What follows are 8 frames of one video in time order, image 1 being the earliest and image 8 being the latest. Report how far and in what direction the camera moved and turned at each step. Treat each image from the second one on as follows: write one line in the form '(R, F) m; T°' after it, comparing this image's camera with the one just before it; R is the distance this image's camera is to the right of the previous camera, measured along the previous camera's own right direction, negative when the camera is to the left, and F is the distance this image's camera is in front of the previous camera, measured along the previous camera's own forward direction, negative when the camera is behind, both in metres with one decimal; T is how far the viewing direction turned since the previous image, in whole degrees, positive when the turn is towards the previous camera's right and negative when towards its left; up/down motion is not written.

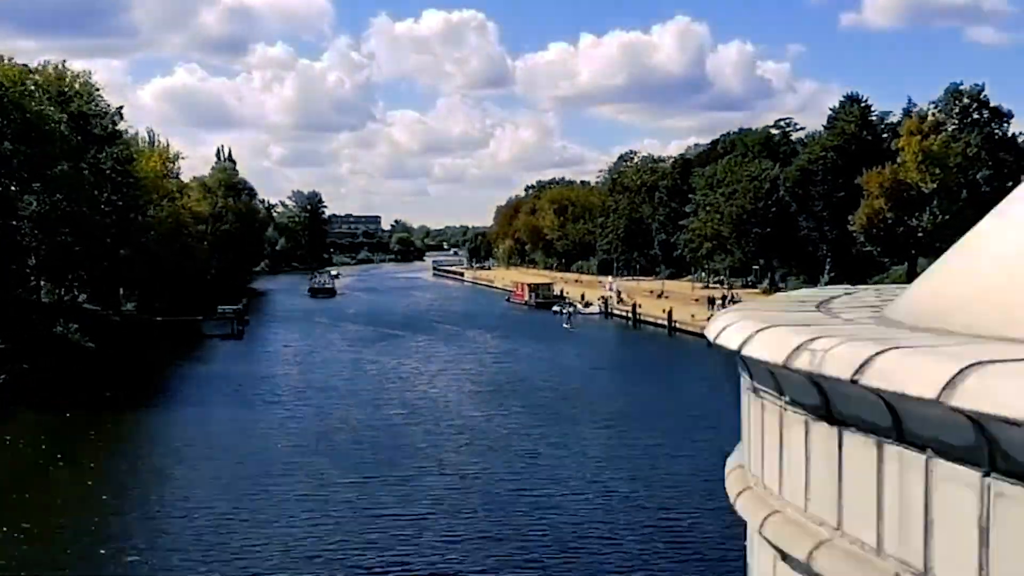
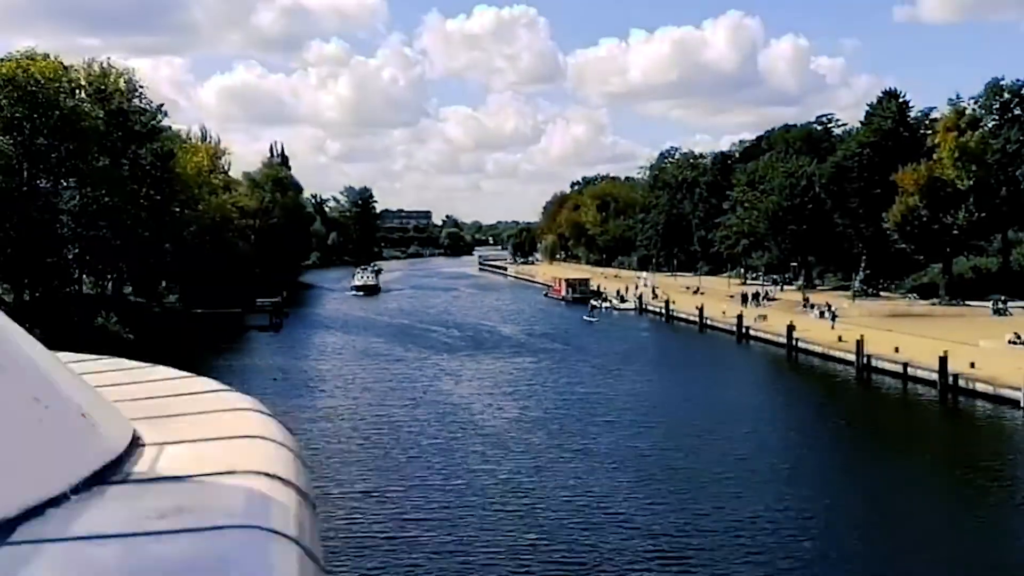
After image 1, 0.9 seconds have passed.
(+1.6, -0.5) m; -3°
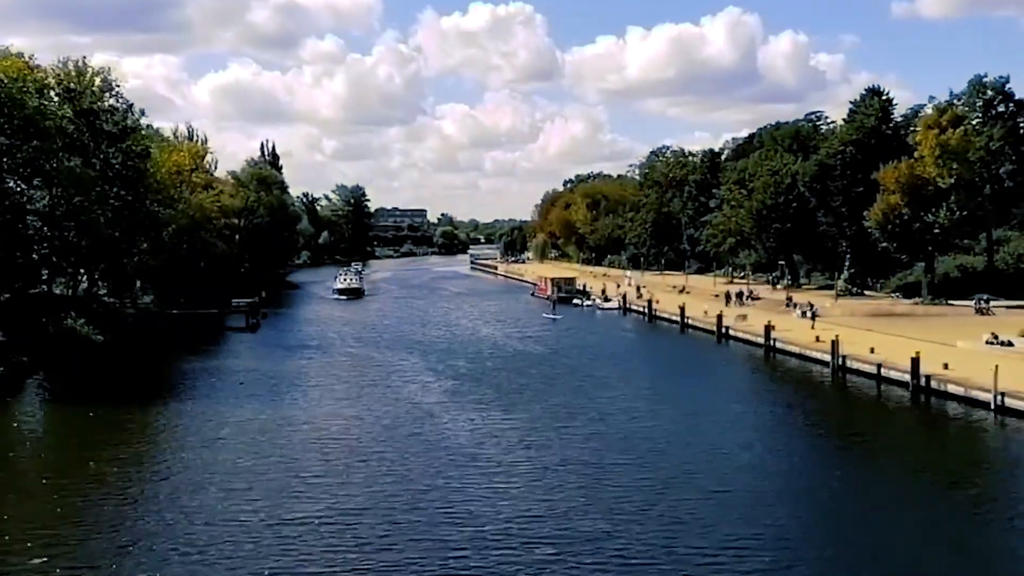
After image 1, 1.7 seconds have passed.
(+1.7, +0.8) m; 0°
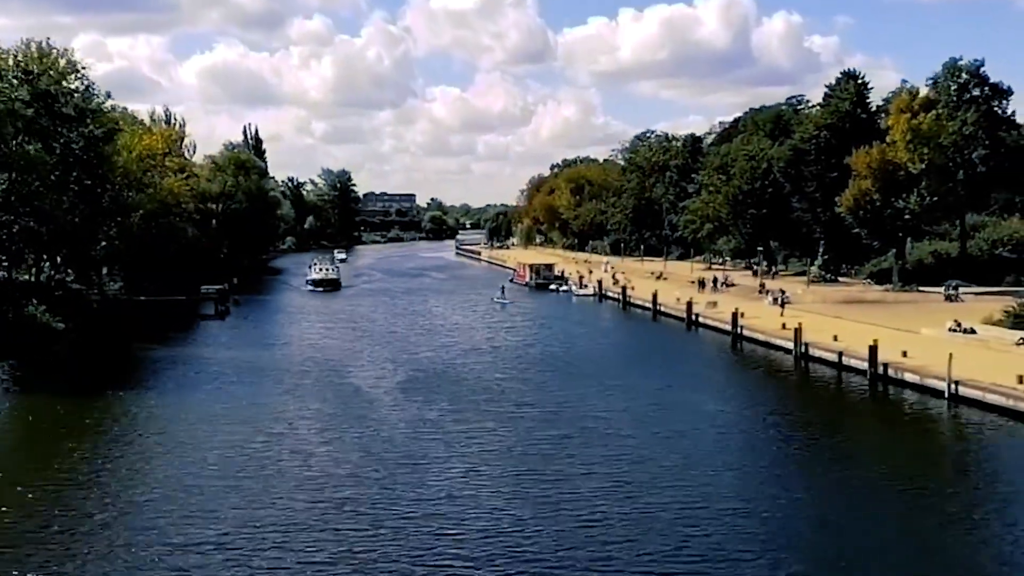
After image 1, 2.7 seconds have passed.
(+1.8, +0.5) m; 0°
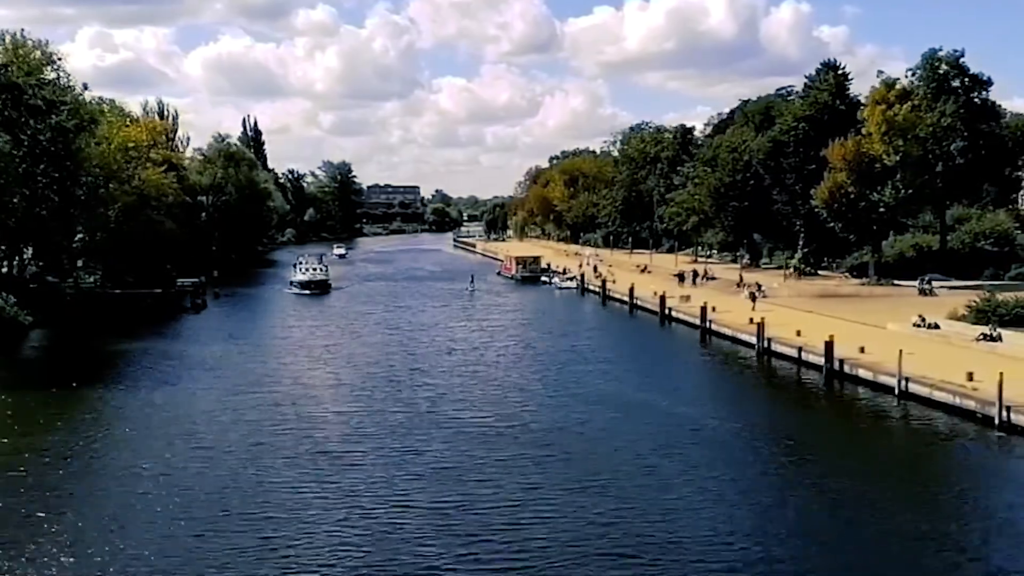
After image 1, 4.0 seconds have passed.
(+2.6, +0.3) m; -1°
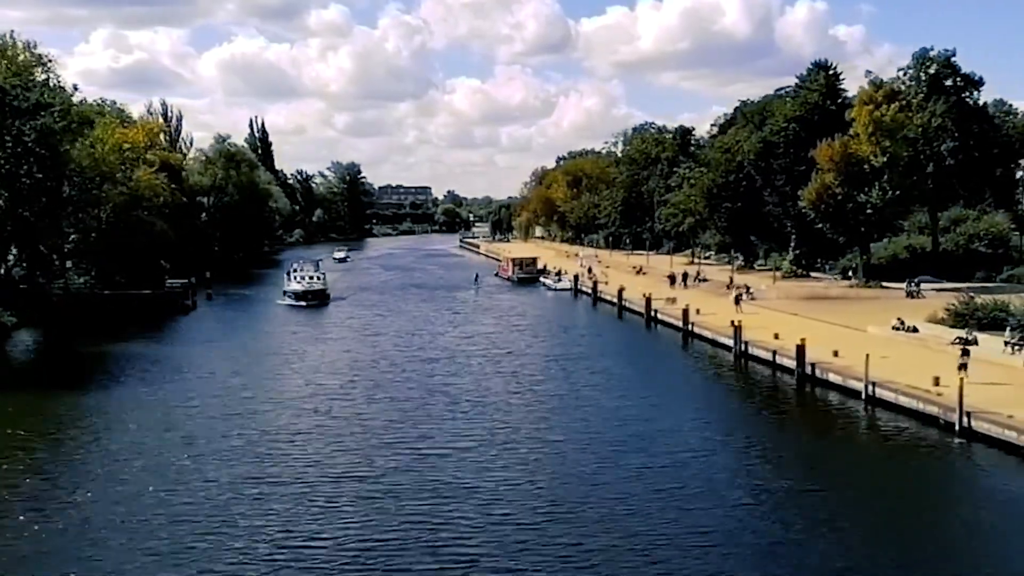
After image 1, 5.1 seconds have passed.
(+2.2, +0.3) m; -1°
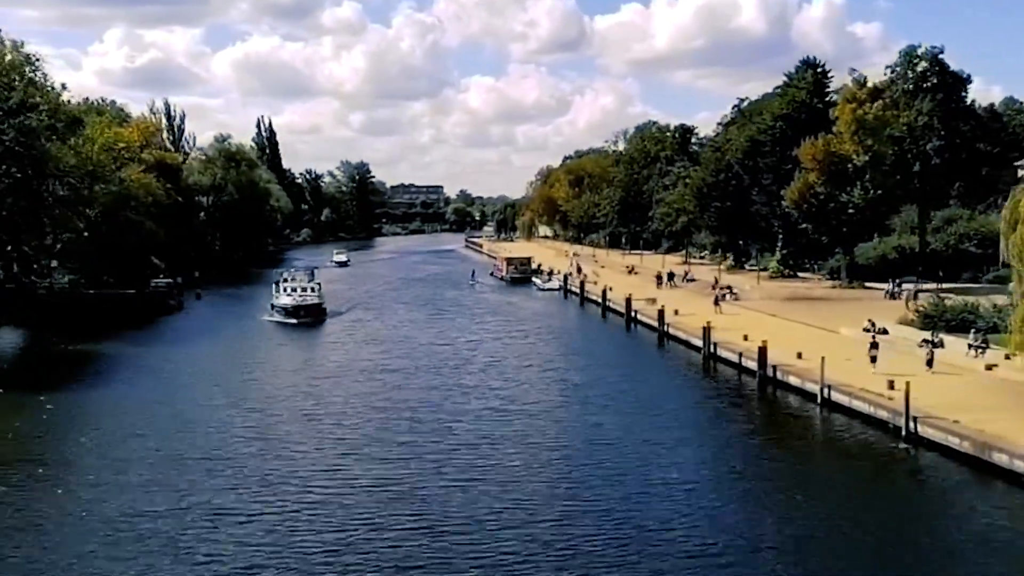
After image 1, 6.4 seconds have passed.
(+2.6, +0.4) m; -1°
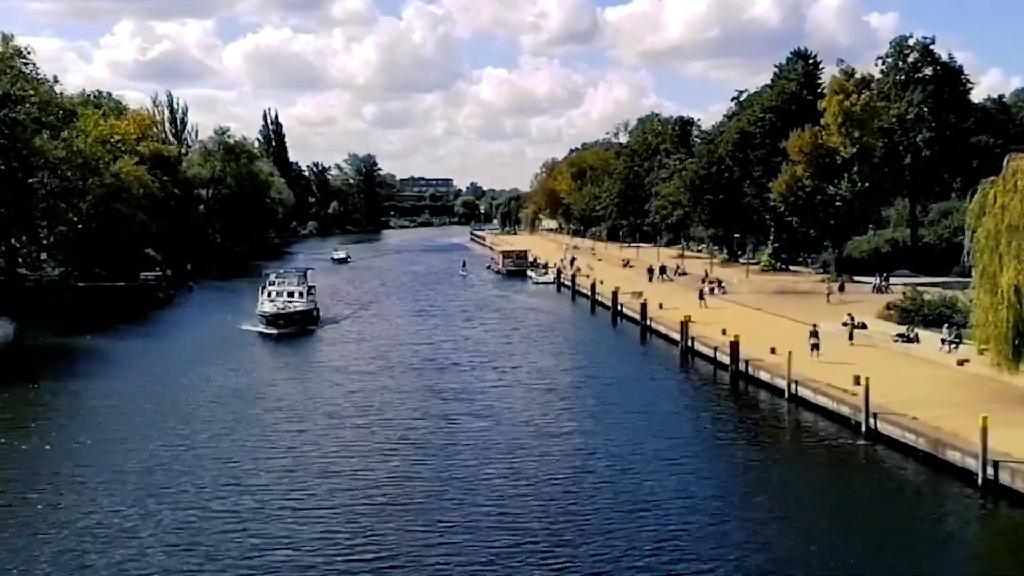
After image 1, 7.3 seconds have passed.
(+2.0, +0.4) m; -1°
